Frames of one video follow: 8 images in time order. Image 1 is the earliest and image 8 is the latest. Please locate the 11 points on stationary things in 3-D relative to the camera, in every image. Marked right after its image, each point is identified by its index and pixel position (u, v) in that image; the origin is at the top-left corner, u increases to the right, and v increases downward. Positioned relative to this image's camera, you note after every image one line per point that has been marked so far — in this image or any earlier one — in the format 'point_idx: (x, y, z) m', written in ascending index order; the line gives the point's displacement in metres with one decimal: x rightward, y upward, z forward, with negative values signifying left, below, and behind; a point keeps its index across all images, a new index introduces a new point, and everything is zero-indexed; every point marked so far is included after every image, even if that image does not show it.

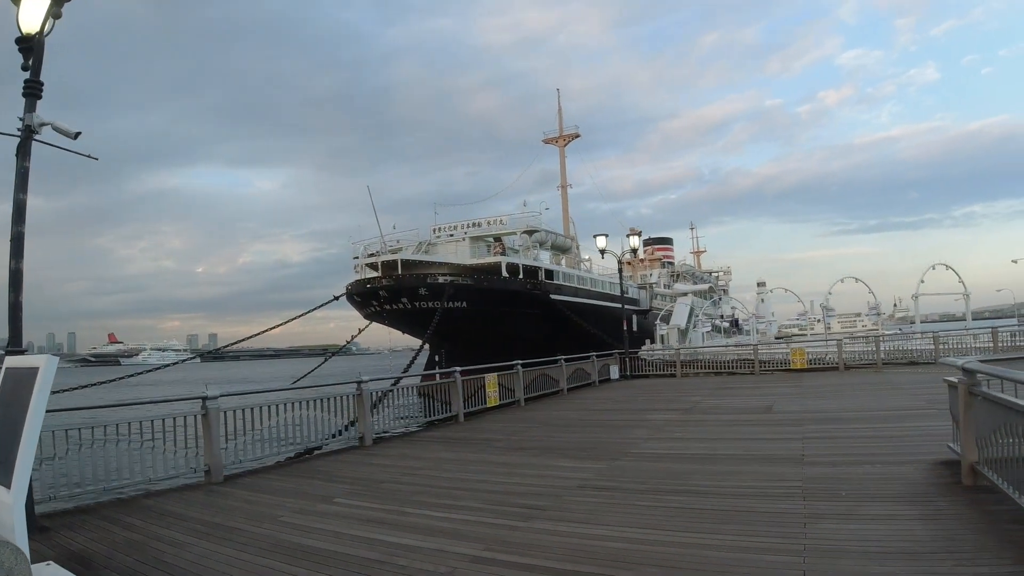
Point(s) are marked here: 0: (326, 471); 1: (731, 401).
0: (-2.1, -2.2, +6.9) m
1: (+4.4, -2.2, +11.9) m
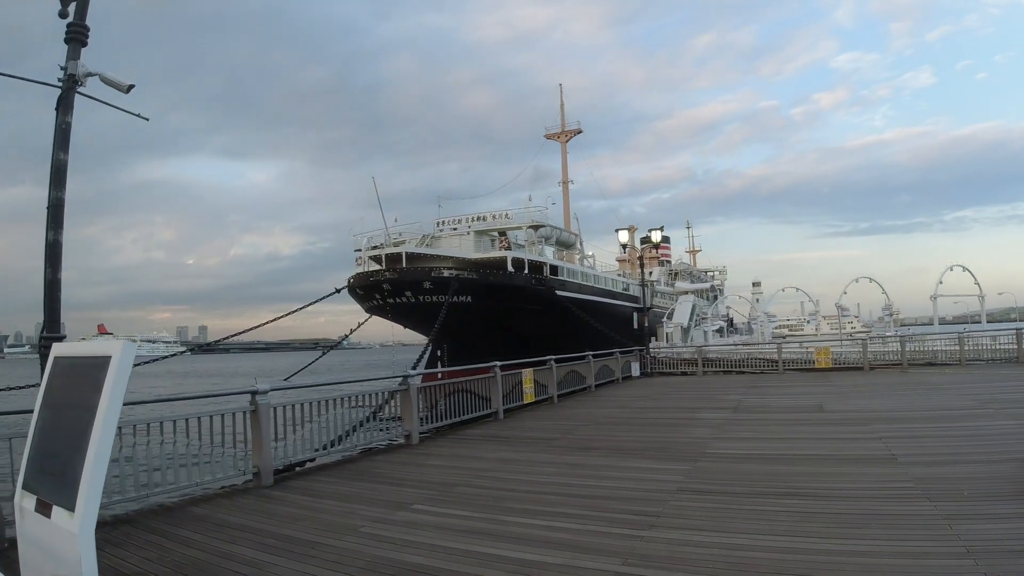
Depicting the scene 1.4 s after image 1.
0: (-1.4, -2.0, +6.4) m
1: (+5.0, -2.1, +11.5) m
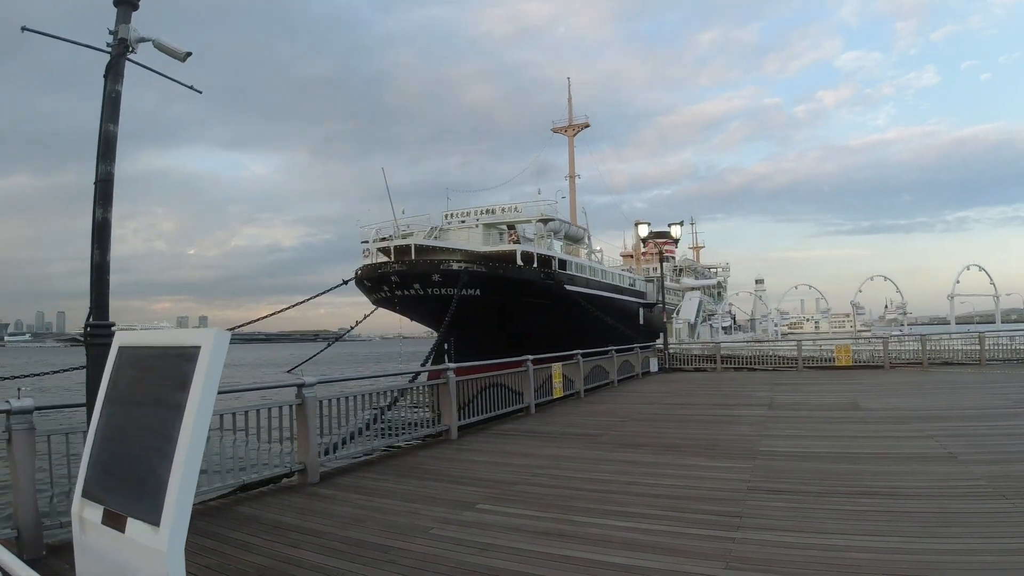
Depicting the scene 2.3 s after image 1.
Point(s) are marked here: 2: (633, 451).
0: (-0.8, -1.9, +6.2) m
1: (+5.5, -2.0, +11.4) m
2: (+1.3, -1.8, +6.7) m
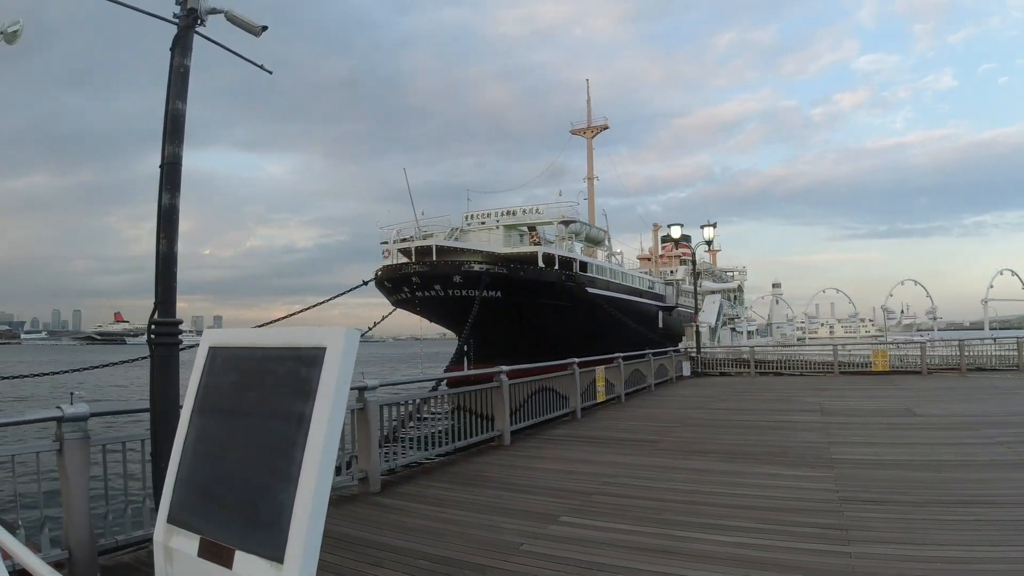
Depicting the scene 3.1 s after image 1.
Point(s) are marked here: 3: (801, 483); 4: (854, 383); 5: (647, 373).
0: (-0.2, -1.9, +6.0) m
1: (+6.3, -2.1, +11.1) m
2: (+2.0, -1.8, +6.4) m
3: (+2.7, -1.8, +5.5) m
4: (+8.3, -2.3, +14.6) m
5: (+3.0, -1.9, +13.3) m
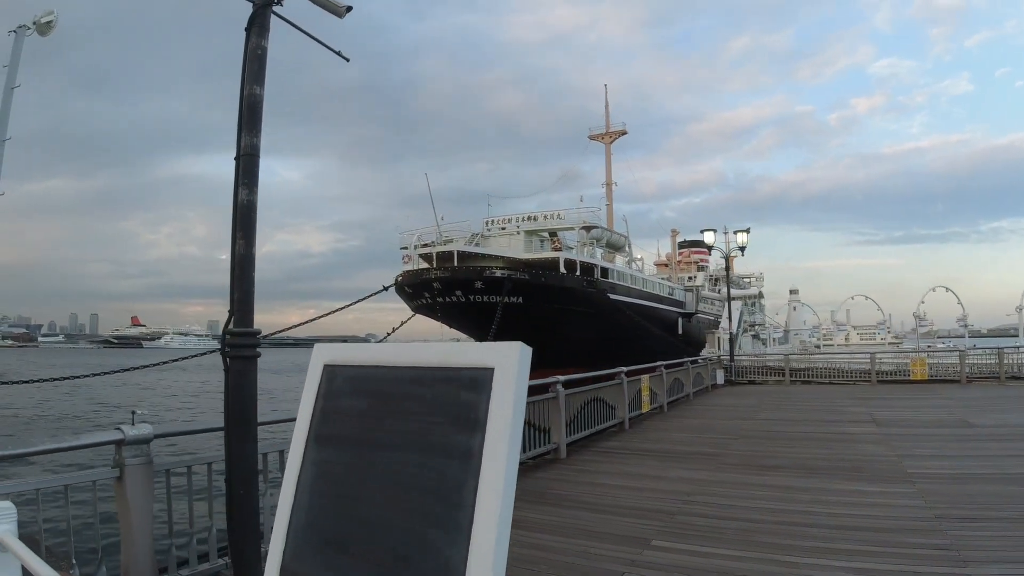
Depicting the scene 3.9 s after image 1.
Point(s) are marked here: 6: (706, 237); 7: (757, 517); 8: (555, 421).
0: (+0.5, -2.0, +5.9) m
1: (+7.1, -2.3, +10.8) m
2: (+2.7, -1.9, +6.3) m
3: (+3.3, -1.9, +5.3) m
4: (+9.2, -2.5, +14.3) m
5: (+3.8, -2.1, +13.1) m
6: (+5.9, +1.6, +18.4) m
7: (+1.9, -1.8, +4.8) m
8: (+0.5, -1.7, +7.7) m
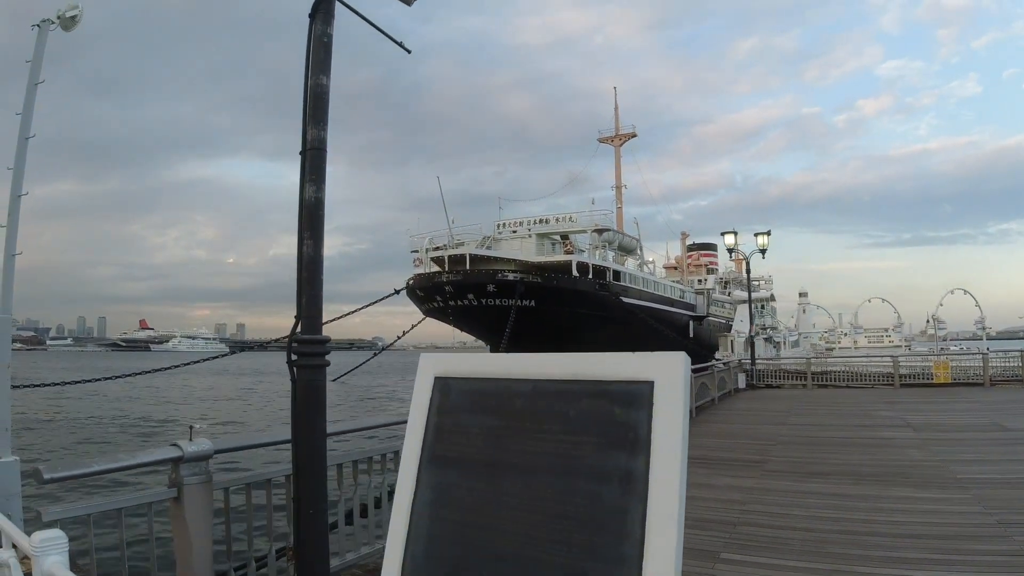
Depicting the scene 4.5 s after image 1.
0: (+1.0, -2.0, +5.8) m
1: (+7.5, -2.3, +10.7) m
2: (+3.2, -2.0, +6.1) m
3: (+3.8, -1.9, +5.2) m
4: (+9.7, -2.6, +14.1) m
5: (+4.3, -2.1, +13.0) m
6: (+6.4, +1.5, +18.2) m
7: (+2.4, -1.8, +4.6) m
8: (+1.0, -1.7, +7.5) m
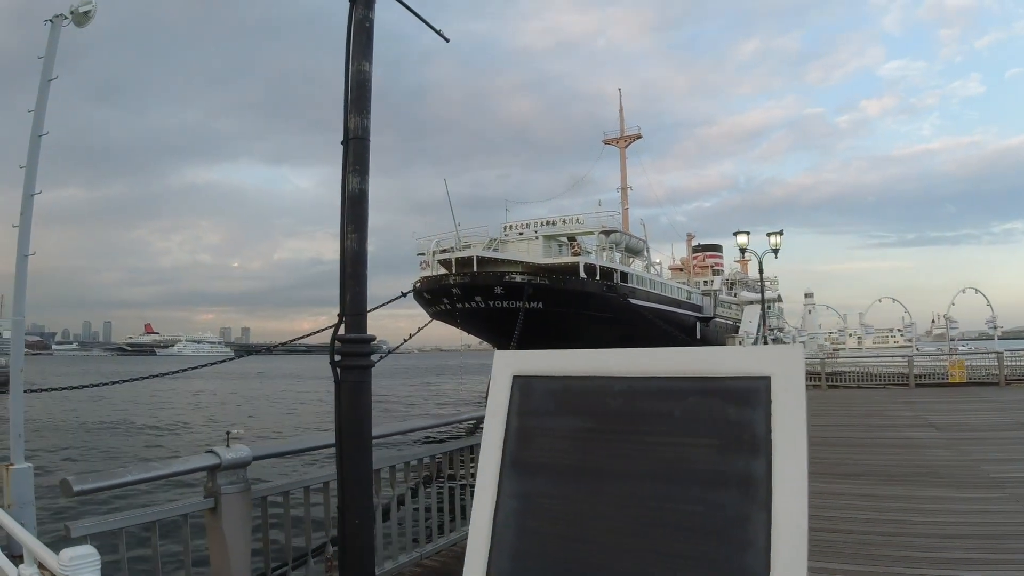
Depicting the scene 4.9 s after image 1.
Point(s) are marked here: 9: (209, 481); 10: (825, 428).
0: (+1.2, -2.0, +5.7) m
1: (+7.8, -2.3, +10.6) m
2: (+3.4, -1.9, +6.1) m
3: (+4.0, -1.9, +5.1) m
4: (+10.0, -2.5, +14.0) m
5: (+4.6, -2.1, +12.9) m
6: (+6.8, +1.5, +18.2) m
7: (+2.6, -1.8, +4.6) m
8: (+1.3, -1.7, +7.5) m
9: (-1.8, -1.1, +3.6) m
10: (+5.0, -2.2, +9.5) m
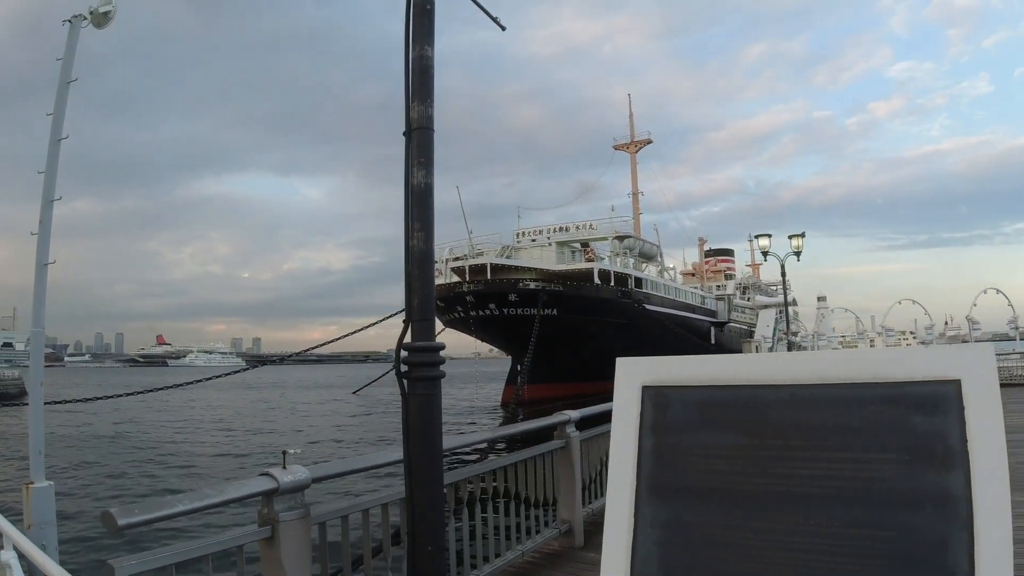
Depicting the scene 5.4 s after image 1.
0: (+1.7, -2.0, +5.6) m
1: (+8.3, -2.3, +10.3) m
2: (+3.9, -2.0, +5.9) m
3: (+4.5, -1.9, +4.9) m
4: (+10.5, -2.6, +13.7) m
5: (+5.1, -2.2, +12.7) m
6: (+7.3, +1.3, +18.0) m
7: (+3.0, -1.8, +4.4) m
8: (+1.7, -1.8, +7.3) m
9: (-1.4, -1.2, +3.5) m
10: (+5.5, -2.3, +9.3) m
